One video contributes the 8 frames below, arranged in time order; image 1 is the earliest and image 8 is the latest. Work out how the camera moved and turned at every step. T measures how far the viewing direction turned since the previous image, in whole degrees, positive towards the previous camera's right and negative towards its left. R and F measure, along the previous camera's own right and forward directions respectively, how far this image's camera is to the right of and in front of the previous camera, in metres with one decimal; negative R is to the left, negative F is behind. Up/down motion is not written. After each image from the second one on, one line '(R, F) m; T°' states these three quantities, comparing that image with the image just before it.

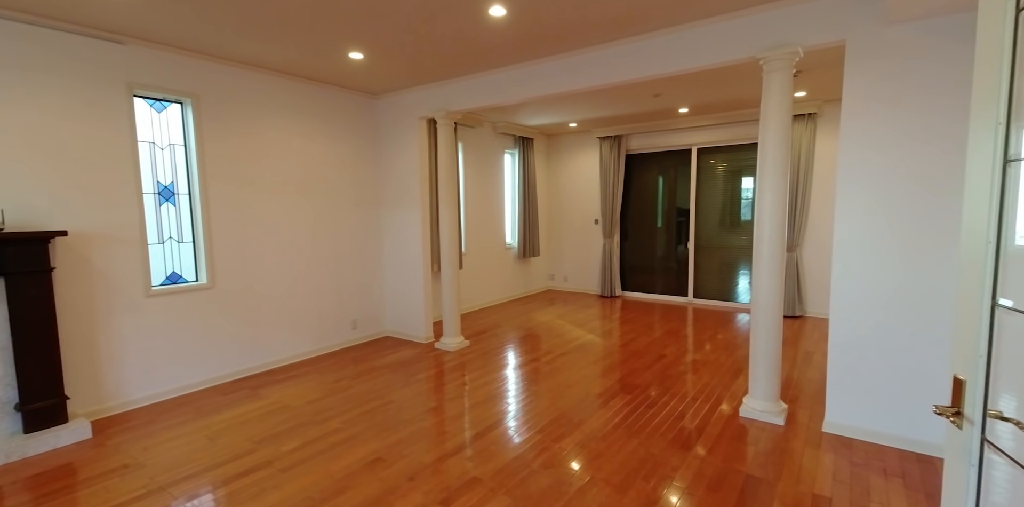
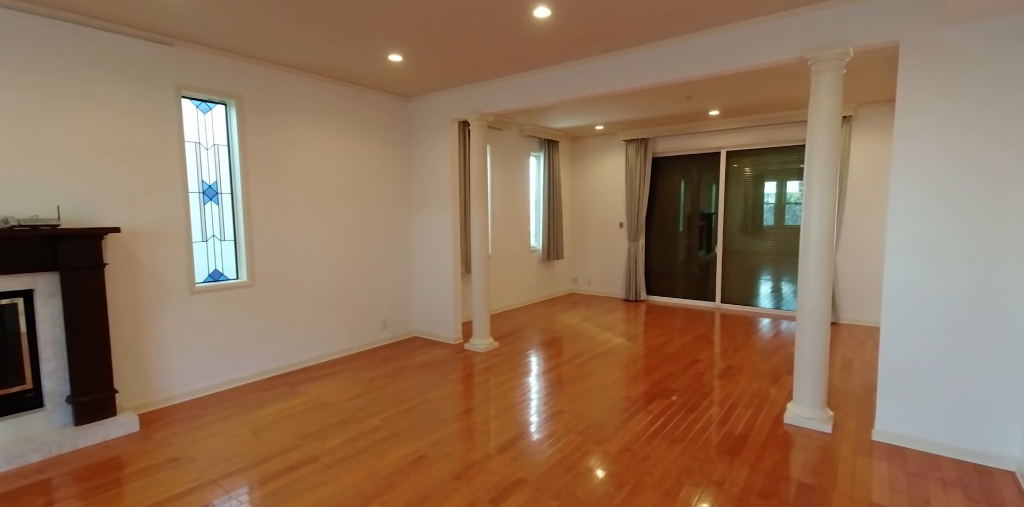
(-0.2, 0.0) m; -2°
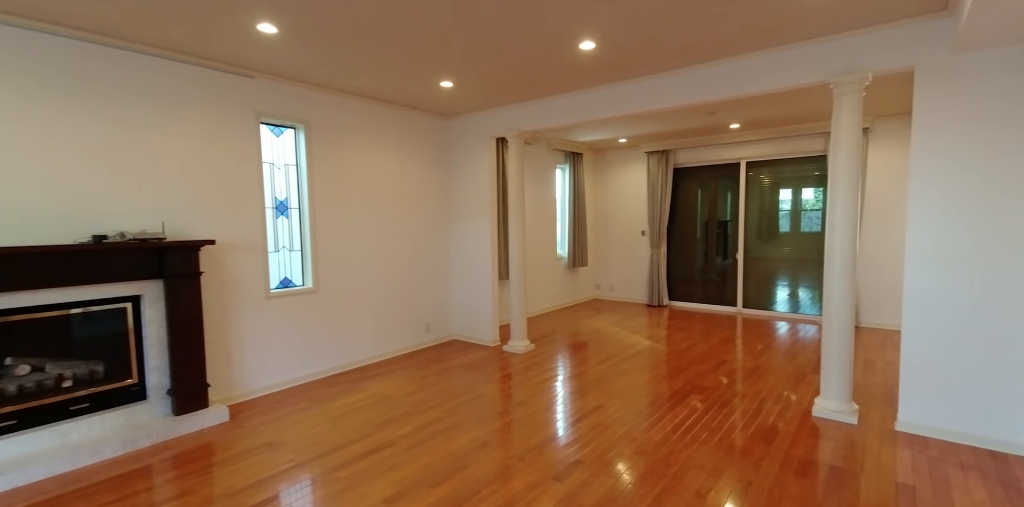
(-0.3, -0.3) m; -1°
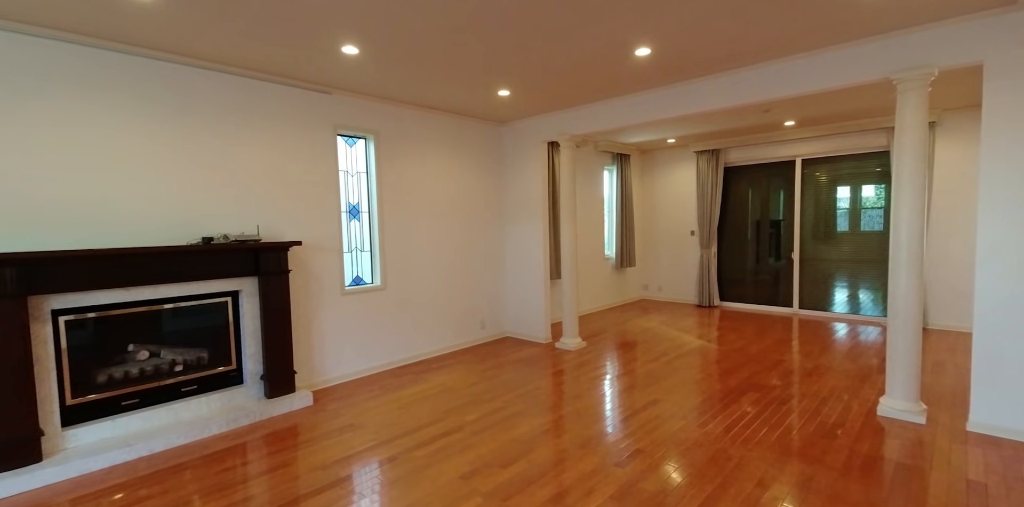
(-0.1, -0.2) m; -5°
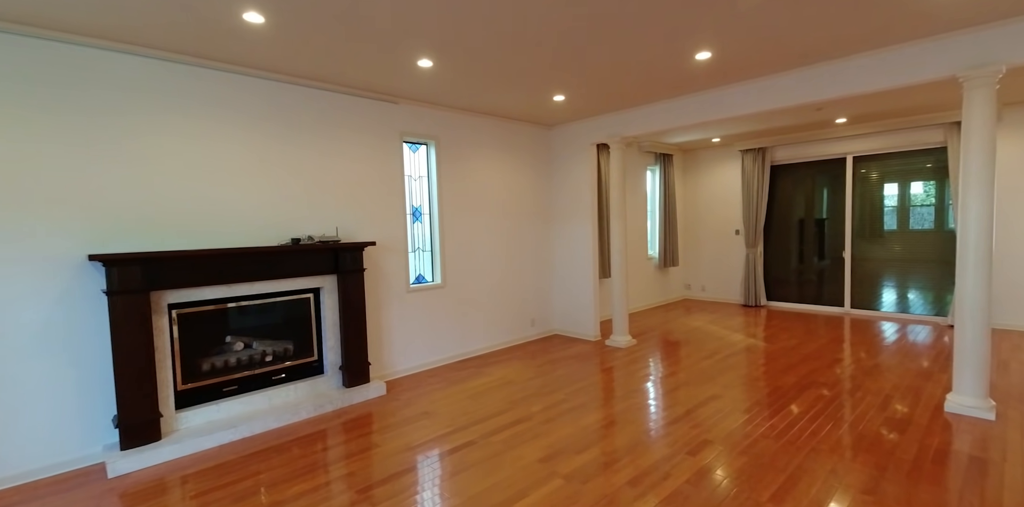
(-0.3, -0.2) m; -3°
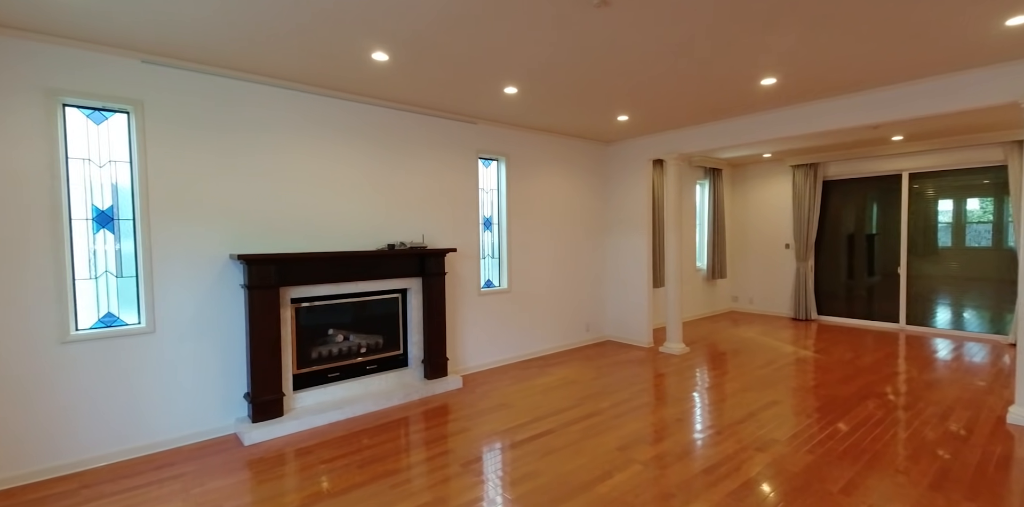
(-0.4, -0.4) m; -4°
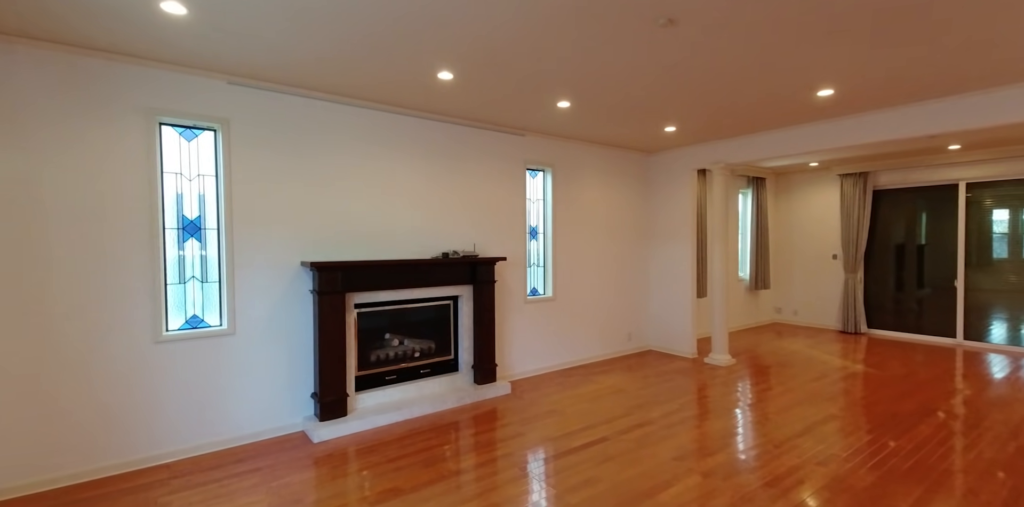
(-0.2, -0.1) m; -3°
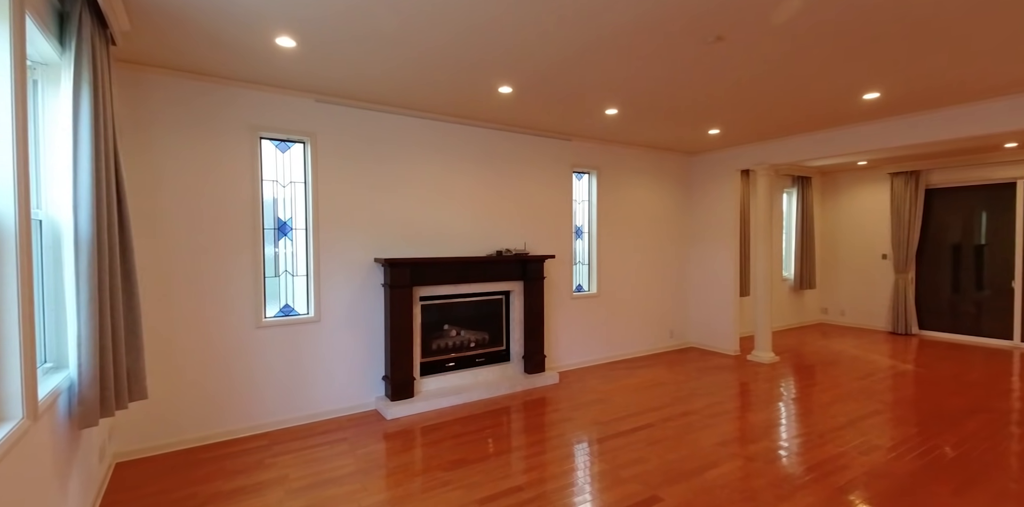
(-0.1, -0.3) m; -4°
